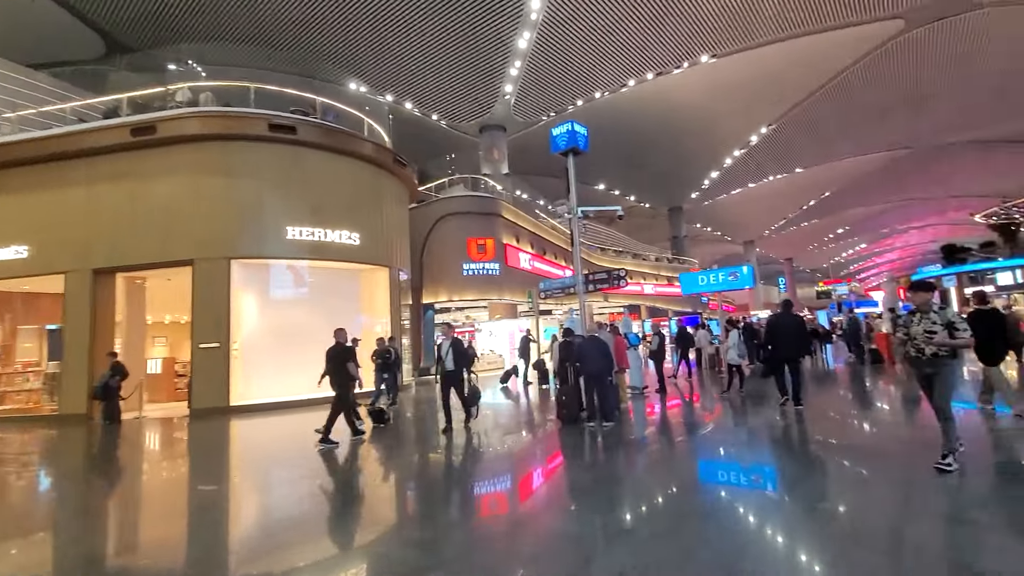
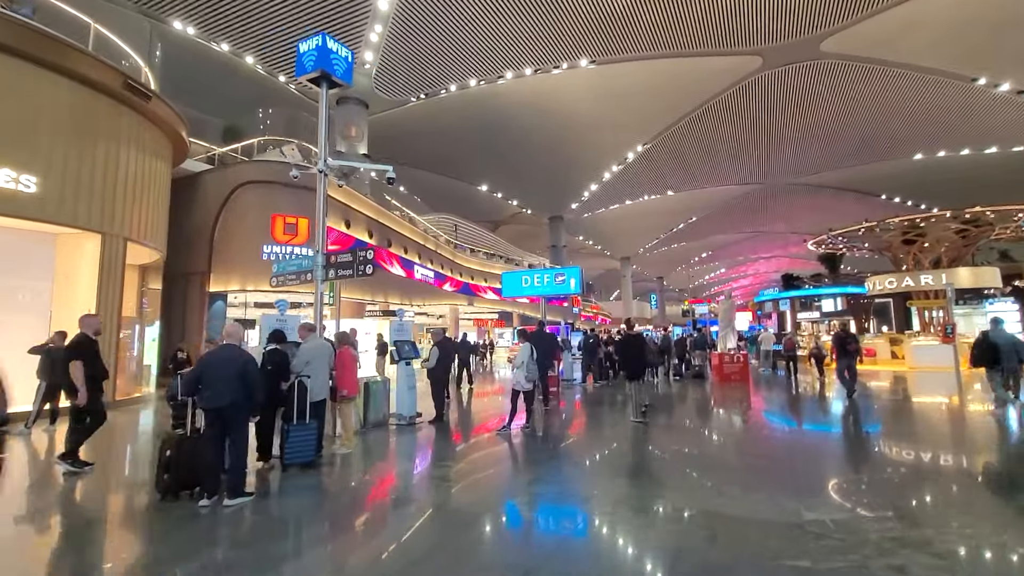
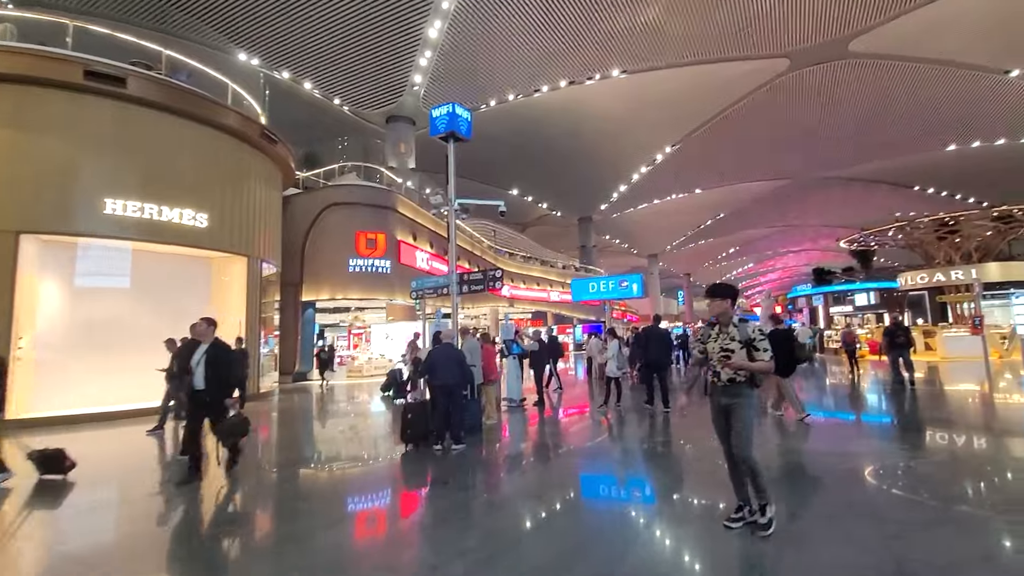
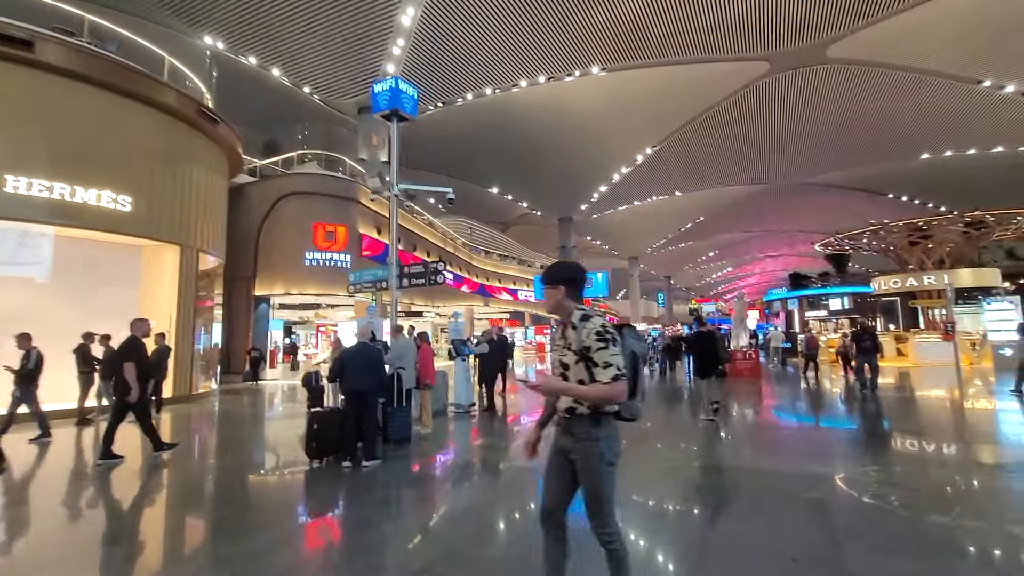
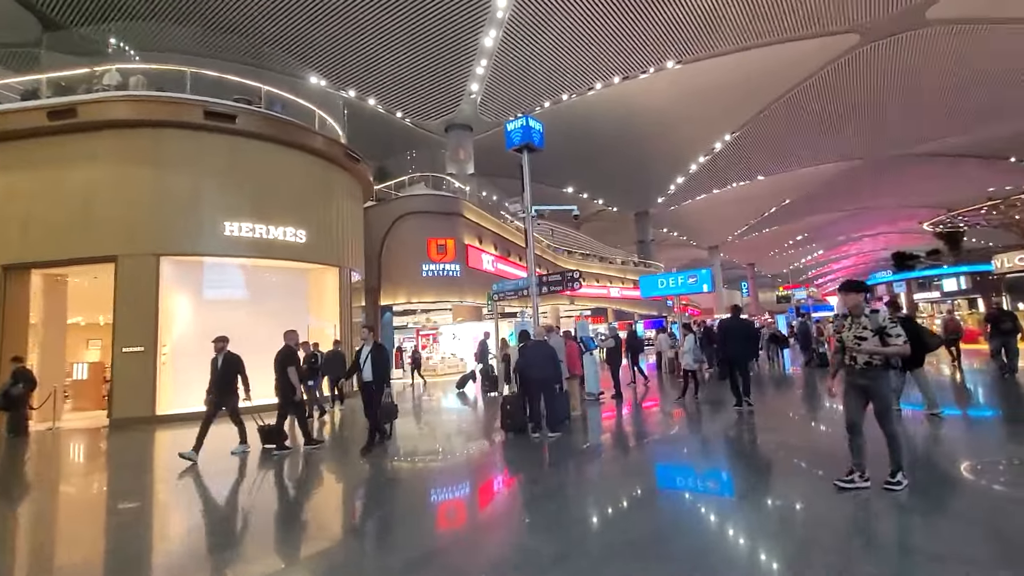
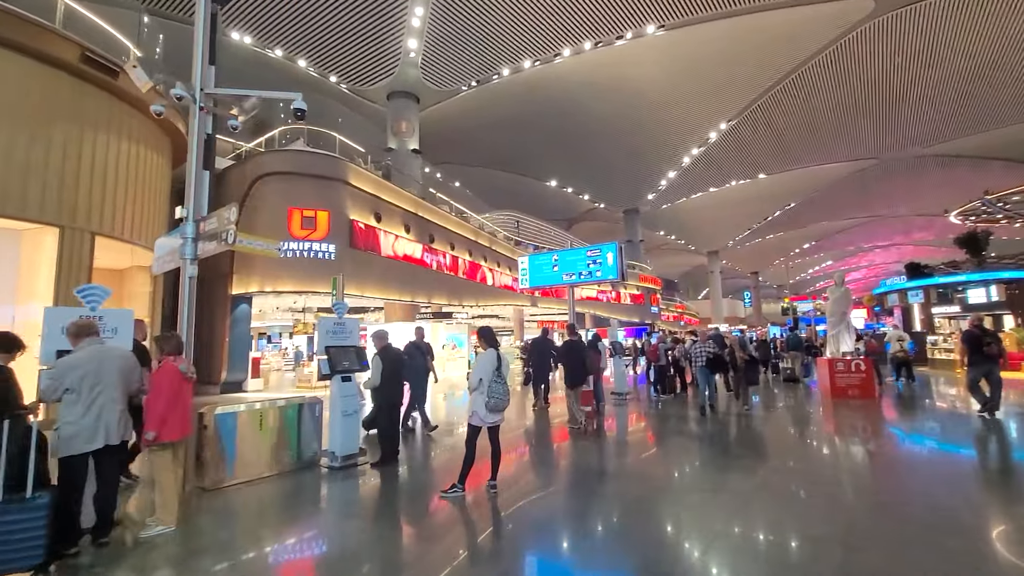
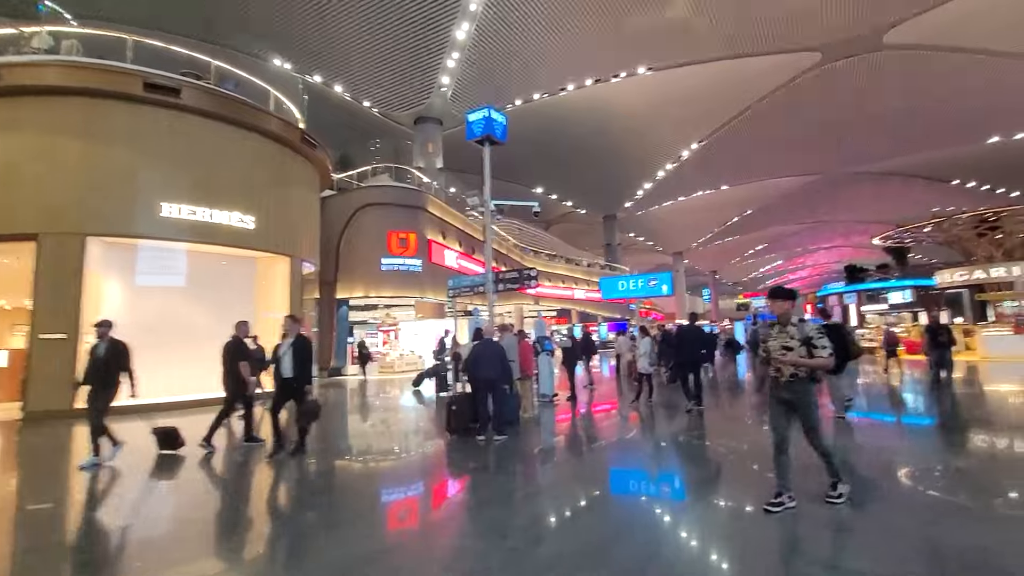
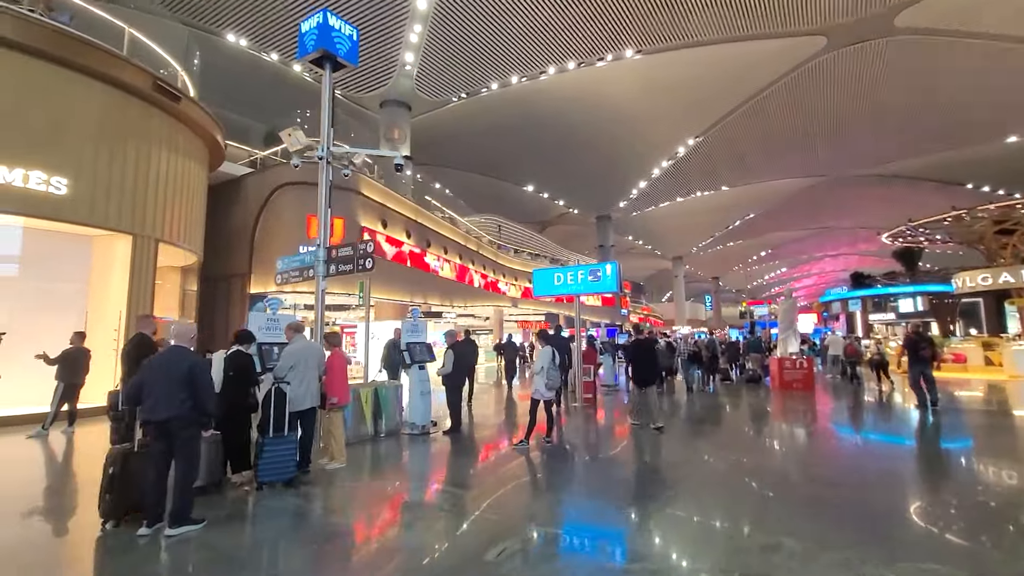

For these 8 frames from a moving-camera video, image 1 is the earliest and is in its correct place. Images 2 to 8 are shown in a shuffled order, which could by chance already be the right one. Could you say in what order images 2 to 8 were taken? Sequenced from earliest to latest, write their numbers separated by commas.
5, 7, 3, 4, 2, 8, 6
